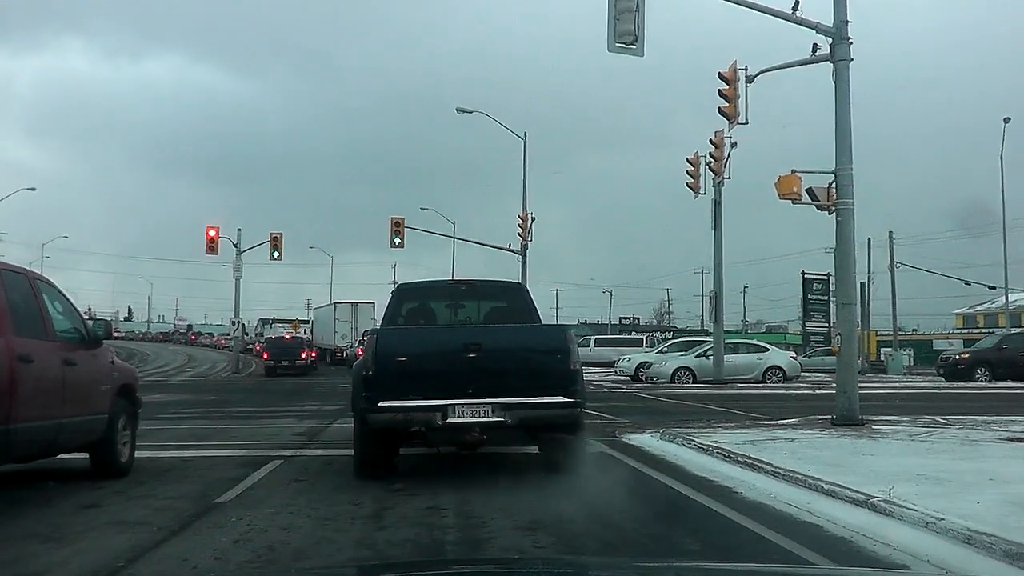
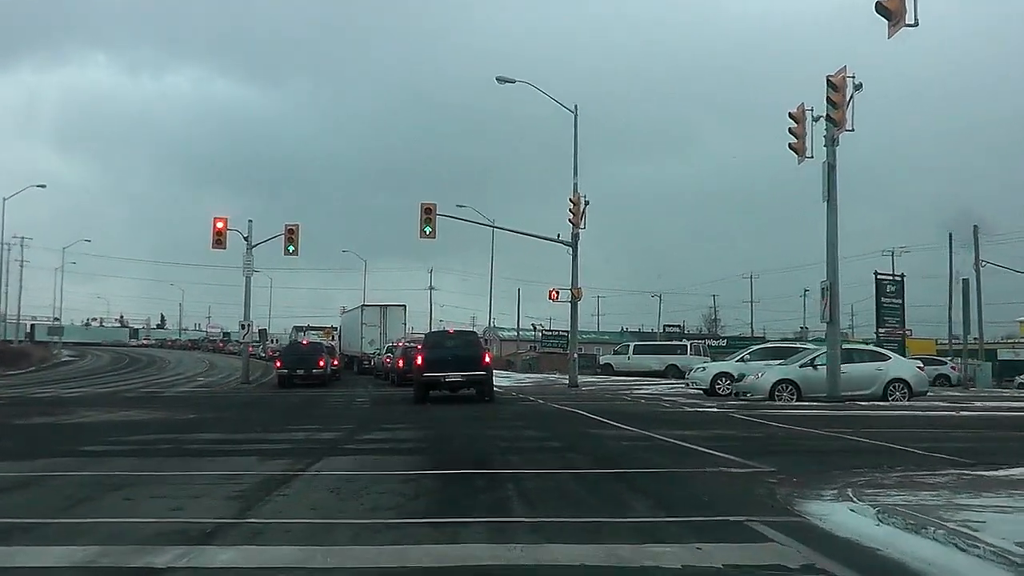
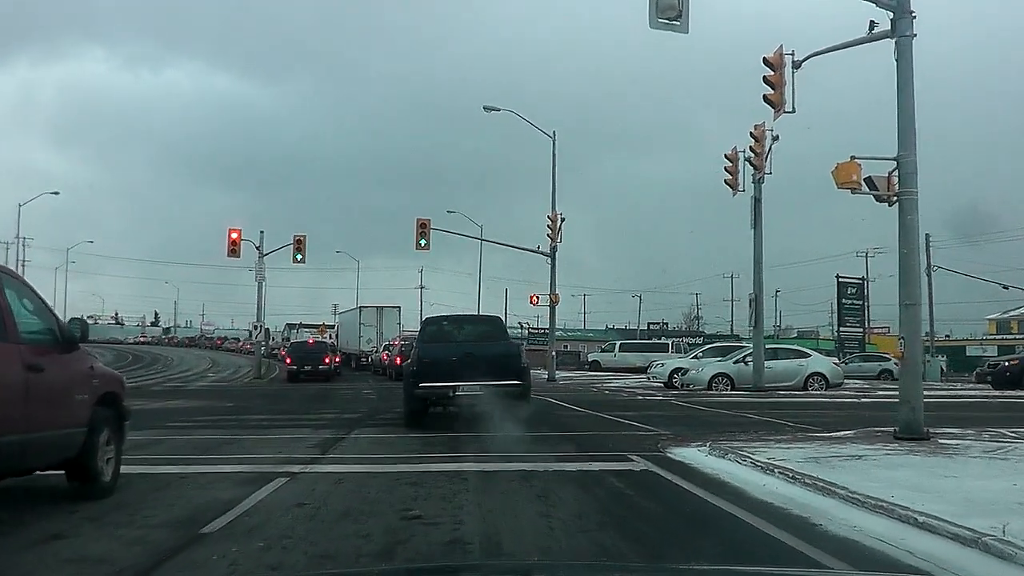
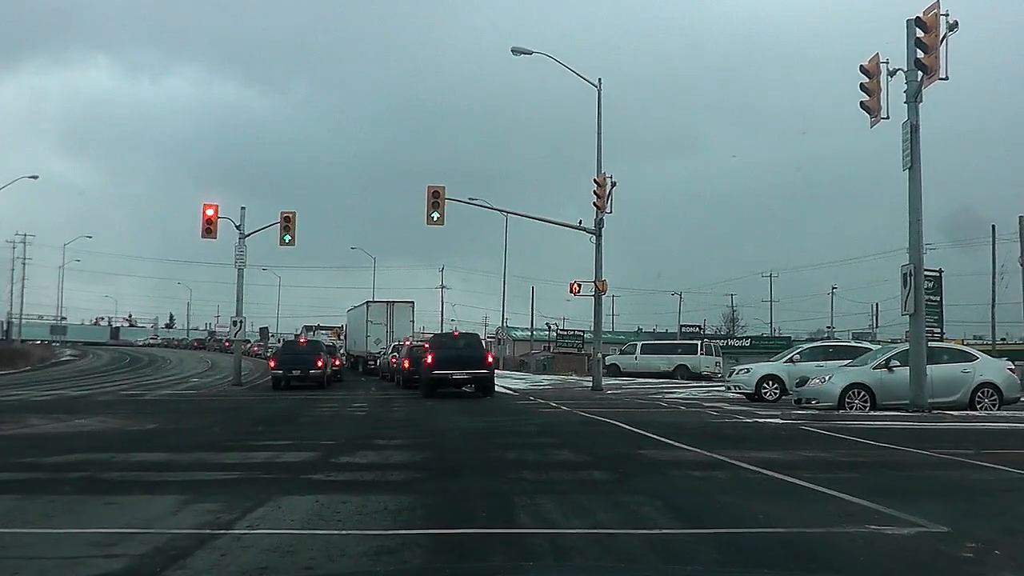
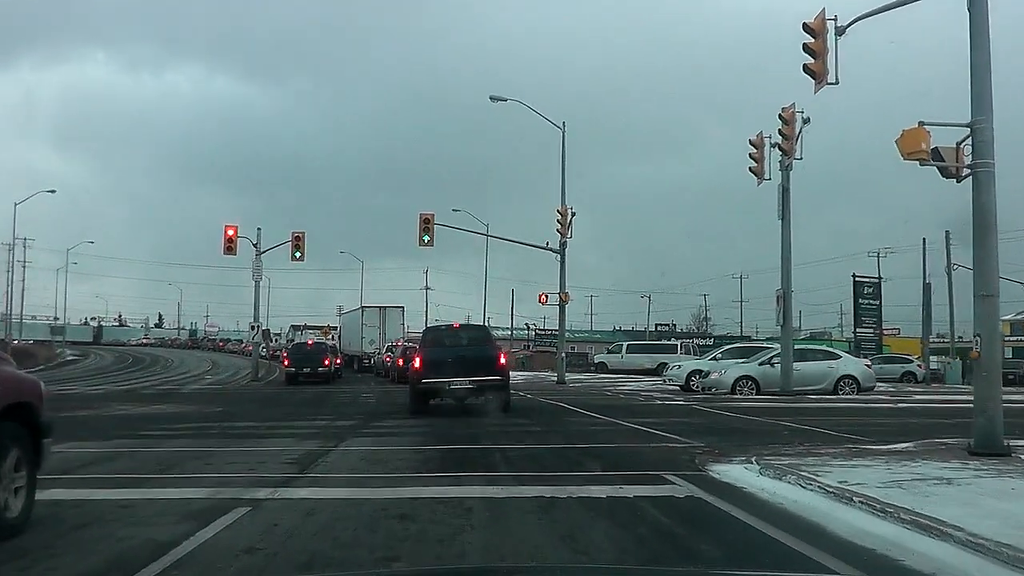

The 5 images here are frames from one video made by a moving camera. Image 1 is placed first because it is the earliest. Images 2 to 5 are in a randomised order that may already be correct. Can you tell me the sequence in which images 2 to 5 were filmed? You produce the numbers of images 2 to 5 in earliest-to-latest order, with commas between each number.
3, 5, 2, 4
